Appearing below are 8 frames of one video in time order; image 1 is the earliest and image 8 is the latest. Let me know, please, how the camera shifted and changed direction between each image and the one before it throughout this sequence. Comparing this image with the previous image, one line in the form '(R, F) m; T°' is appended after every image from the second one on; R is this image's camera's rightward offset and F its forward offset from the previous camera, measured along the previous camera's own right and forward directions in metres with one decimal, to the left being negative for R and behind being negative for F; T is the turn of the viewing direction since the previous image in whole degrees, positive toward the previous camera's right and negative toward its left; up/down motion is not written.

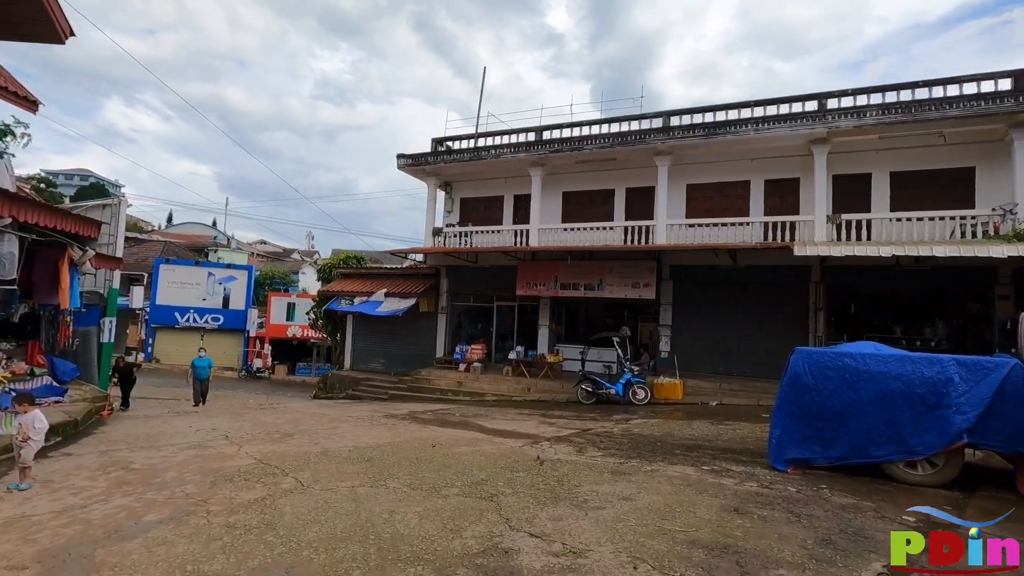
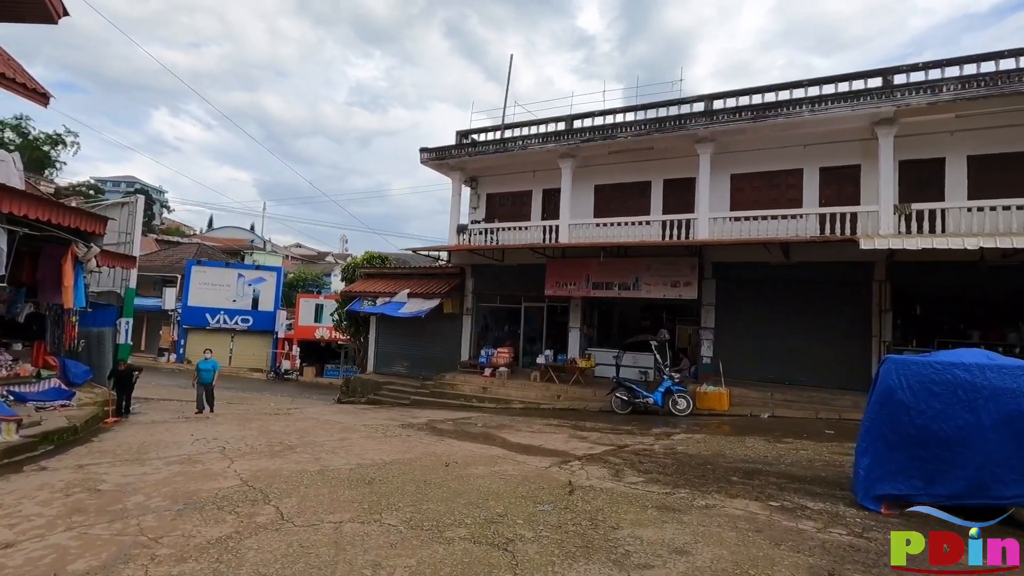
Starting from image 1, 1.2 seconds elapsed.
(+0.1, +0.9) m; -3°
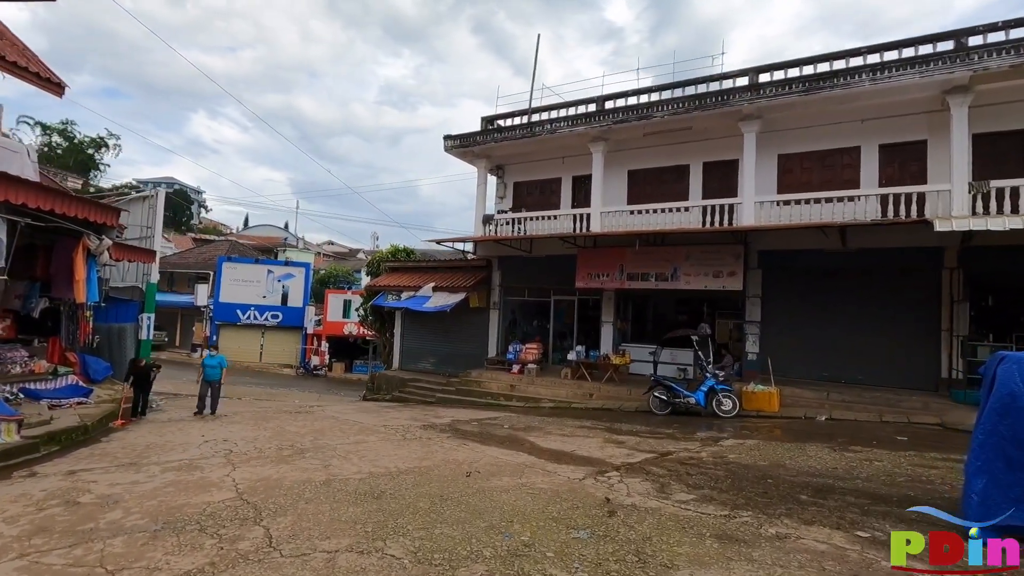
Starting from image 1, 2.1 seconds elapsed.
(0.0, +0.7) m; -3°
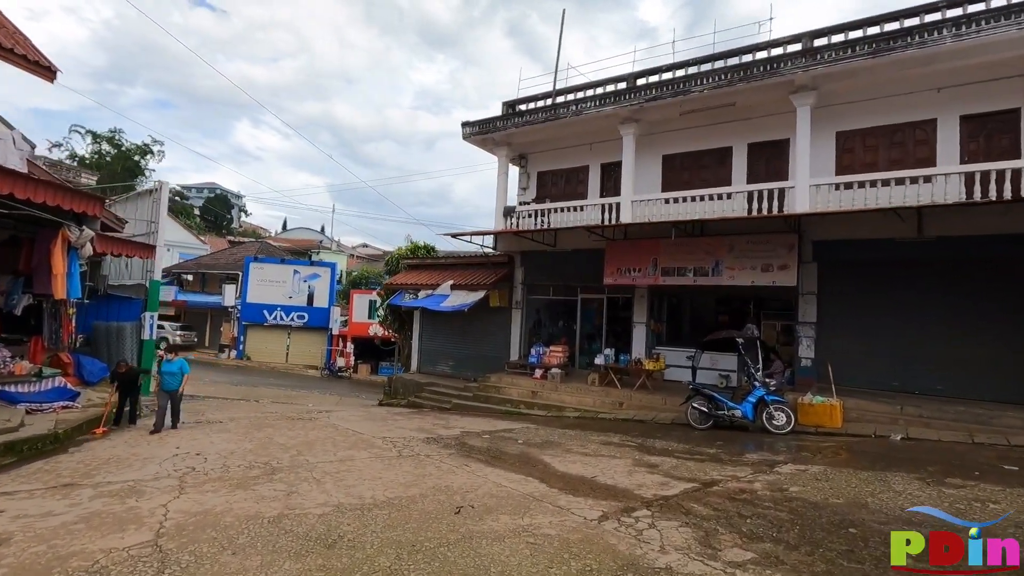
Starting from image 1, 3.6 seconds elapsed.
(+0.3, +1.2) m; -4°
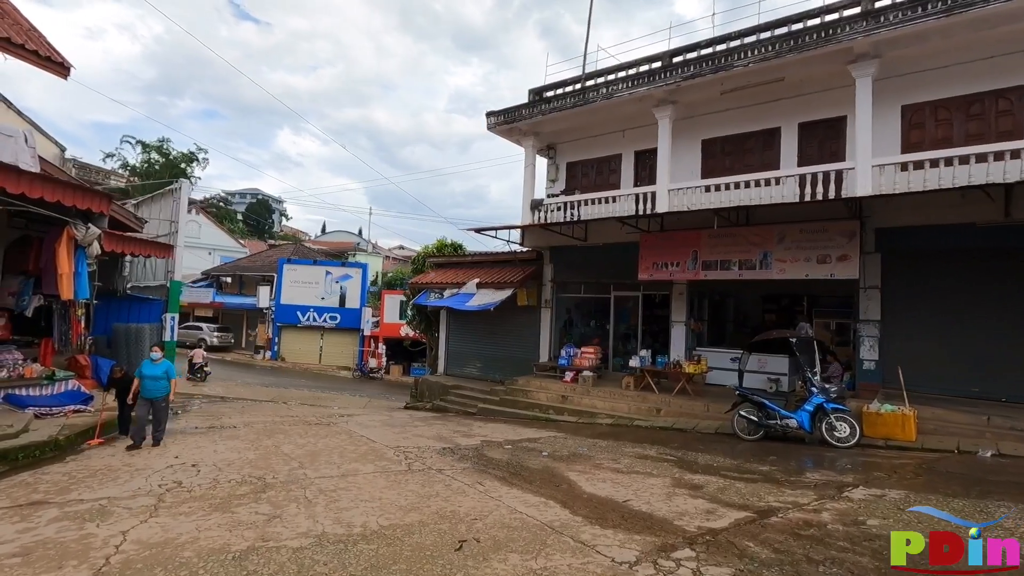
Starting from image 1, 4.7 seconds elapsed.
(+0.2, +0.8) m; -4°
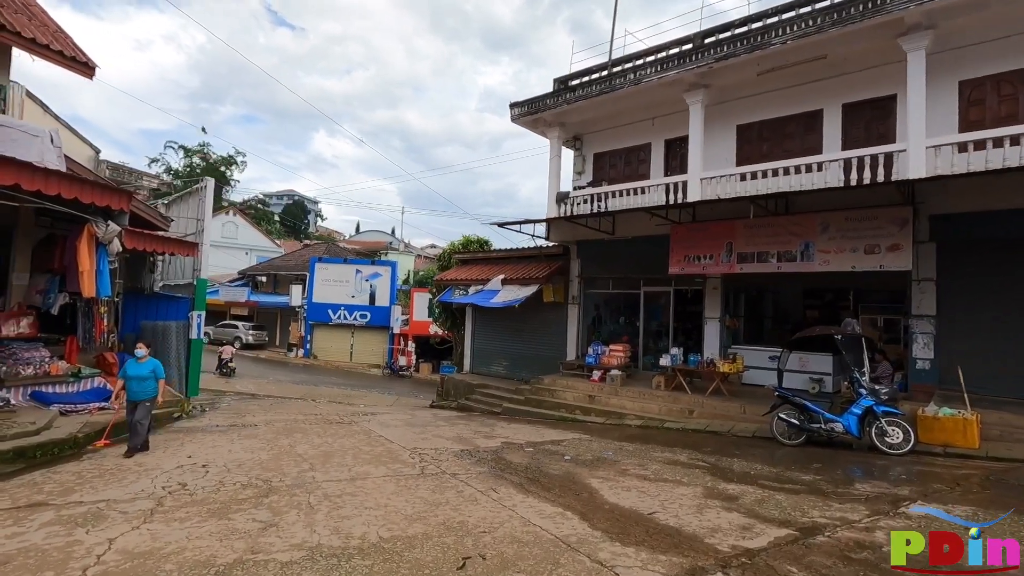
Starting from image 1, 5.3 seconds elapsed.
(+0.2, +0.4) m; -3°
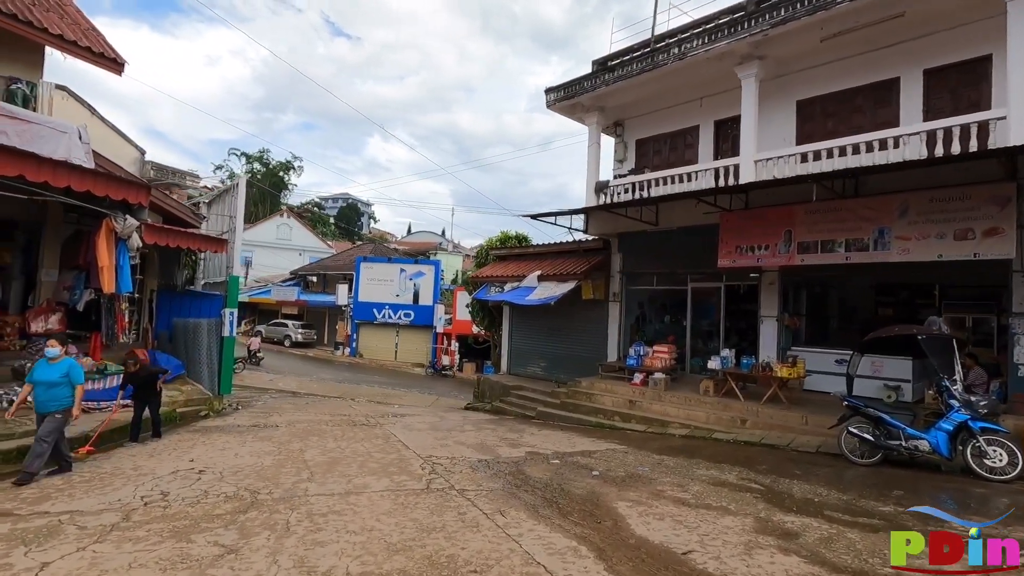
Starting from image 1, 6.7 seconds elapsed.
(+0.3, +0.7) m; -5°
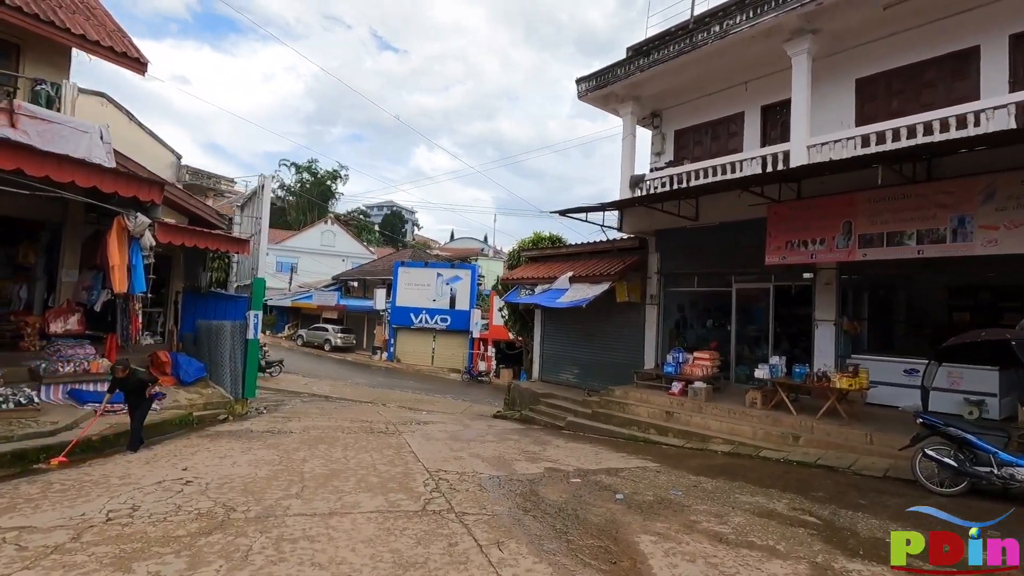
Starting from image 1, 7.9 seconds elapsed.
(+0.3, +0.7) m; -5°
